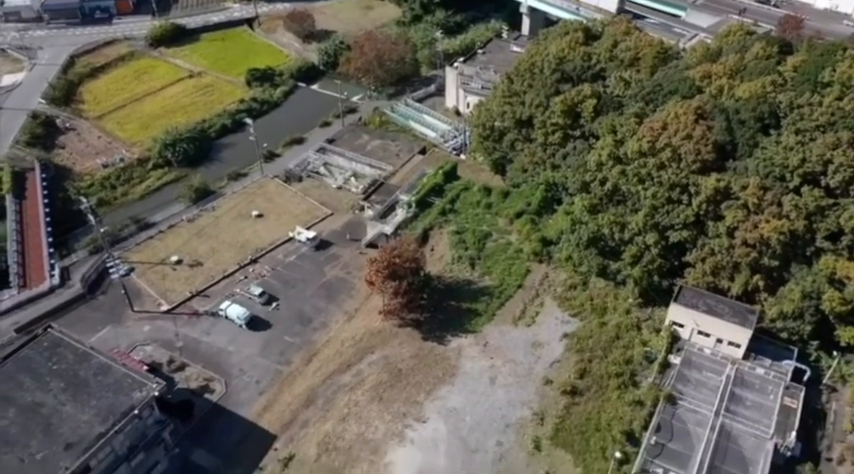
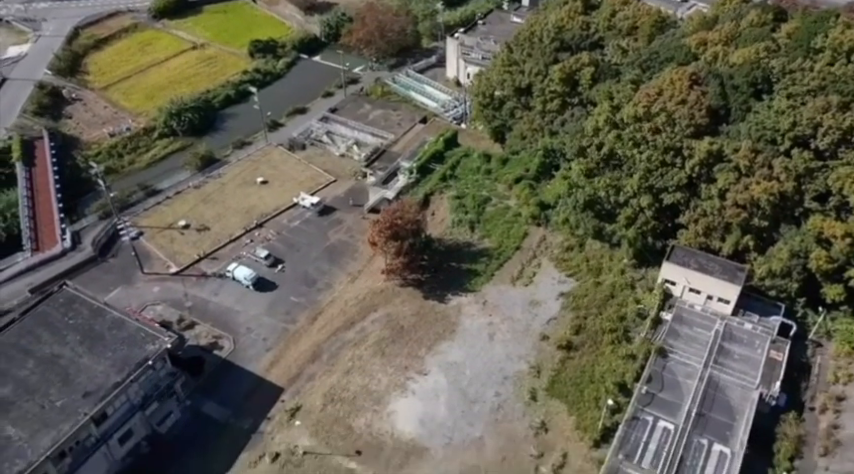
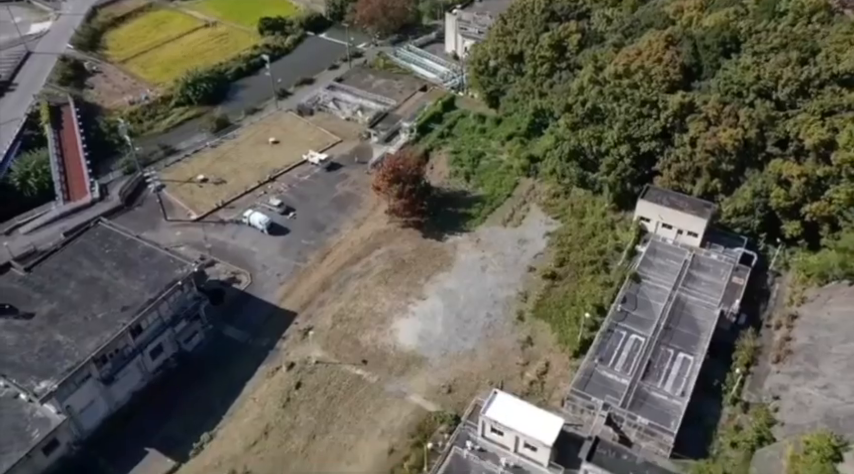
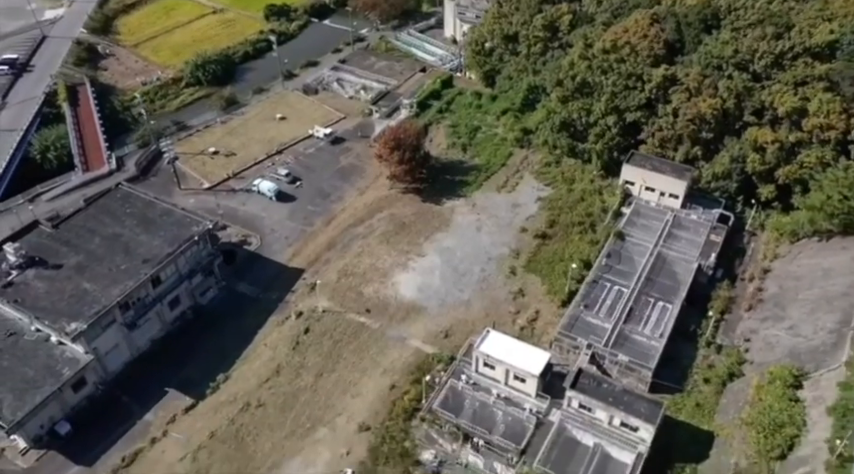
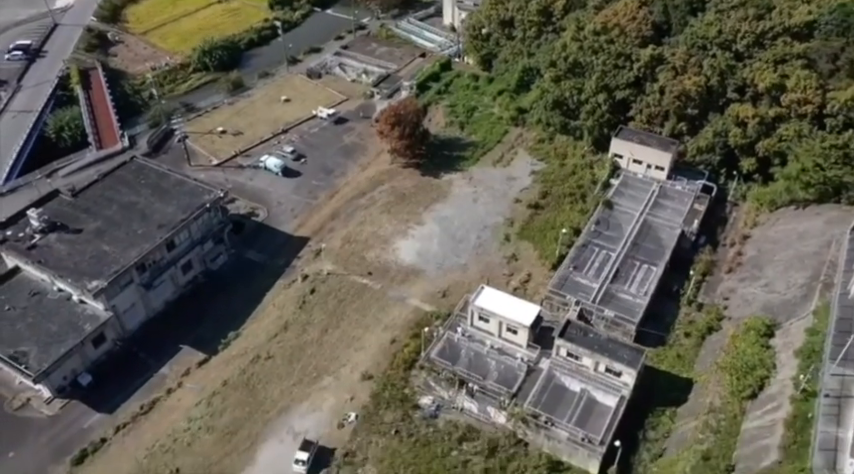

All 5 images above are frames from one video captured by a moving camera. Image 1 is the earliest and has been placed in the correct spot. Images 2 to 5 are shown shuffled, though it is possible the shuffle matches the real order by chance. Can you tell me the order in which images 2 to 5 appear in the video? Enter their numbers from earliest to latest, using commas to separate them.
2, 3, 4, 5
